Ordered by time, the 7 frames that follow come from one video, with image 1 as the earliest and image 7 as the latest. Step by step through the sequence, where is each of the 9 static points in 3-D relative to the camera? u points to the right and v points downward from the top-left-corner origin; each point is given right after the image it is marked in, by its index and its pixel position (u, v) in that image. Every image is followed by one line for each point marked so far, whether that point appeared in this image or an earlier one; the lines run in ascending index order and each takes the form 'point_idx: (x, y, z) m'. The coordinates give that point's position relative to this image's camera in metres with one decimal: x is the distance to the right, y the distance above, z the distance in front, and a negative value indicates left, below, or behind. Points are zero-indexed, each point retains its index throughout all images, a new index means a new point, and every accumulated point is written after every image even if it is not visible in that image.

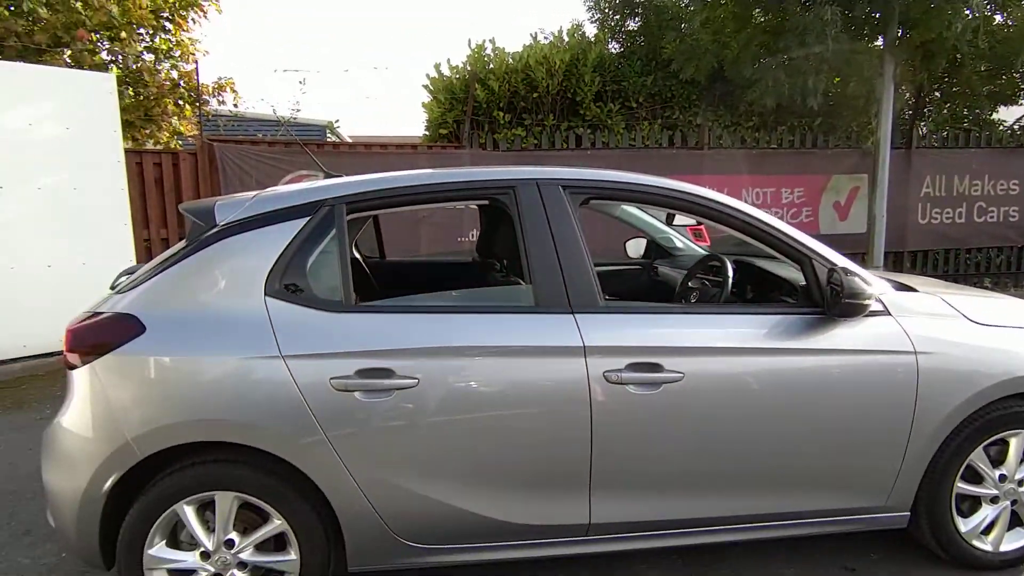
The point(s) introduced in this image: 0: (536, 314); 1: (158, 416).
0: (+0.1, -0.1, +2.3) m
1: (-1.2, -0.5, +2.1) m
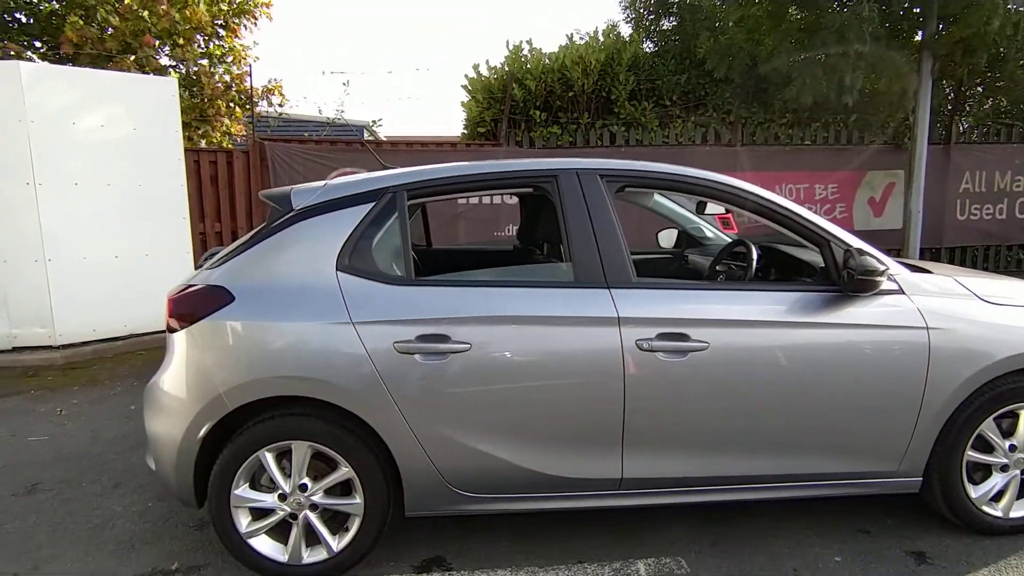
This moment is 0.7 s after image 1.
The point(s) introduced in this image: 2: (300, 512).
0: (+0.3, 0.0, +2.6) m
1: (-1.1, -0.3, +2.5) m
2: (-0.9, -0.9, +2.5) m
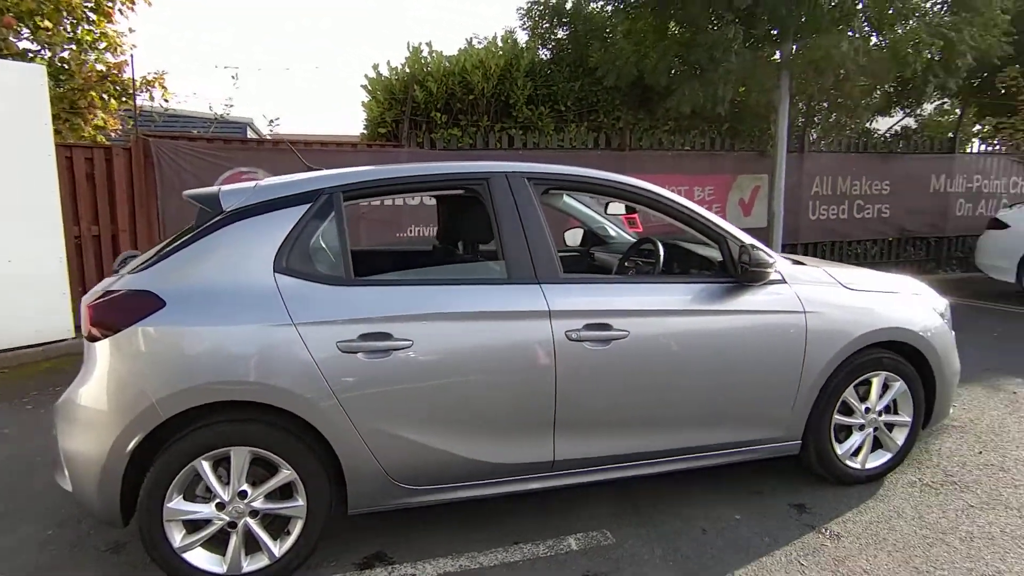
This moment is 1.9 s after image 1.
0: (0.0, 0.0, +2.8) m
1: (-1.3, -0.4, +2.4) m
2: (-1.1, -1.0, +2.5) m
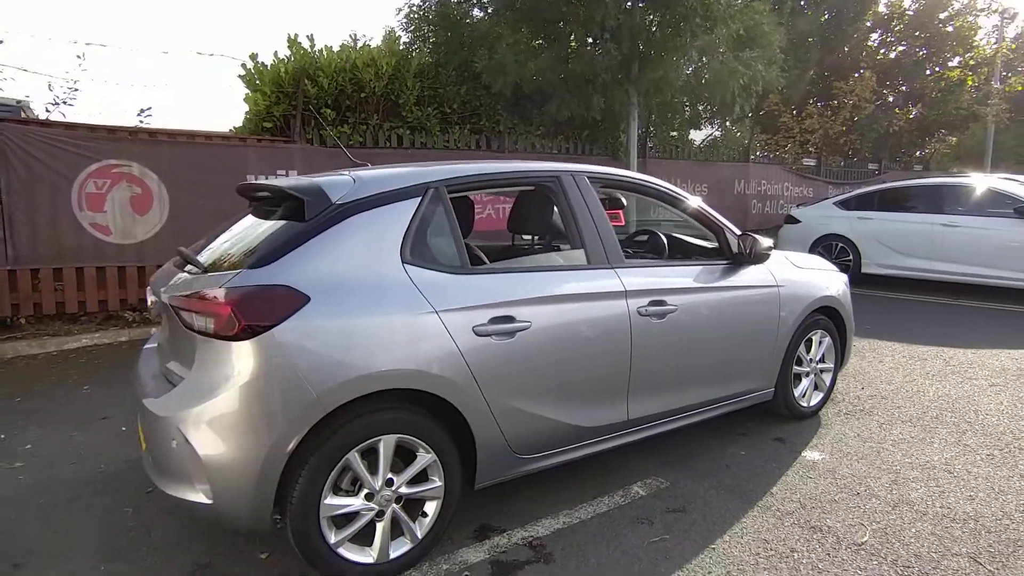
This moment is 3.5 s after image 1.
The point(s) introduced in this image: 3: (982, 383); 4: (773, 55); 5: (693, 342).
0: (+0.4, +0.1, +3.2) m
1: (-0.7, -0.3, +2.4) m
2: (-0.5, -0.9, +2.6) m
3: (+3.9, -0.8, +5.1) m
4: (+5.1, +4.5, +11.7) m
5: (+1.1, -0.3, +3.5) m
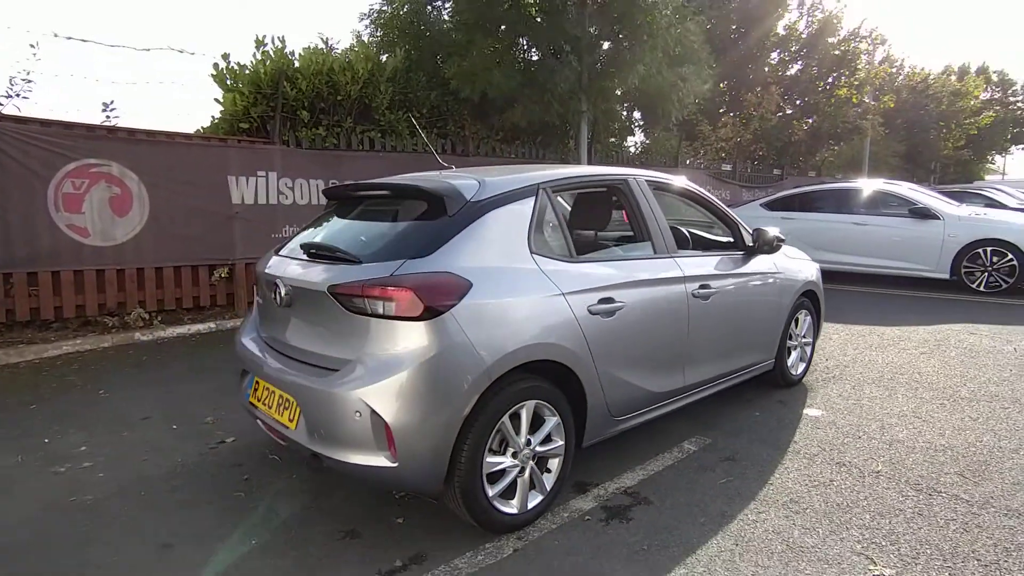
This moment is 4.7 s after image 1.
0: (+0.9, +0.2, +3.7) m
1: (-0.1, -0.3, +2.8) m
2: (+0.1, -0.9, +3.0) m
3: (+4.1, -0.7, +6.1) m
4: (+4.0, +4.6, +12.9) m
5: (+1.5, -0.2, +4.2) m
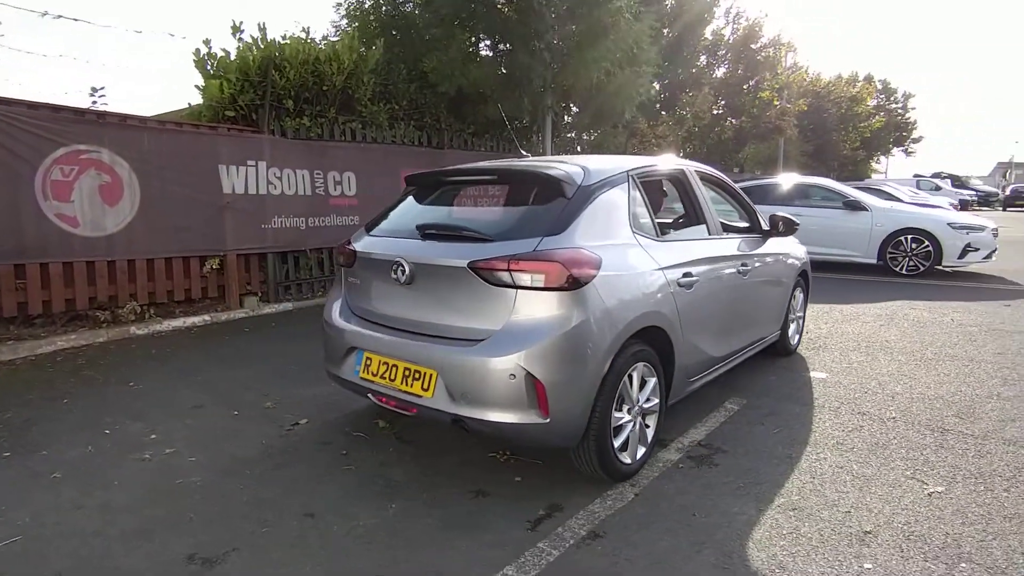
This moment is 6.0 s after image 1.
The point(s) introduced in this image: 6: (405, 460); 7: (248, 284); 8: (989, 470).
0: (+1.3, +0.3, +4.2) m
1: (+0.5, -0.1, +3.1) m
2: (+0.7, -0.7, +3.3) m
3: (+4.2, -0.4, +7.0) m
4: (+3.1, +4.9, +13.7) m
5: (+1.9, -0.1, +4.7) m
6: (-0.6, -1.0, +3.6) m
7: (-3.4, +0.1, +7.9) m
8: (+2.8, -1.1, +3.5) m
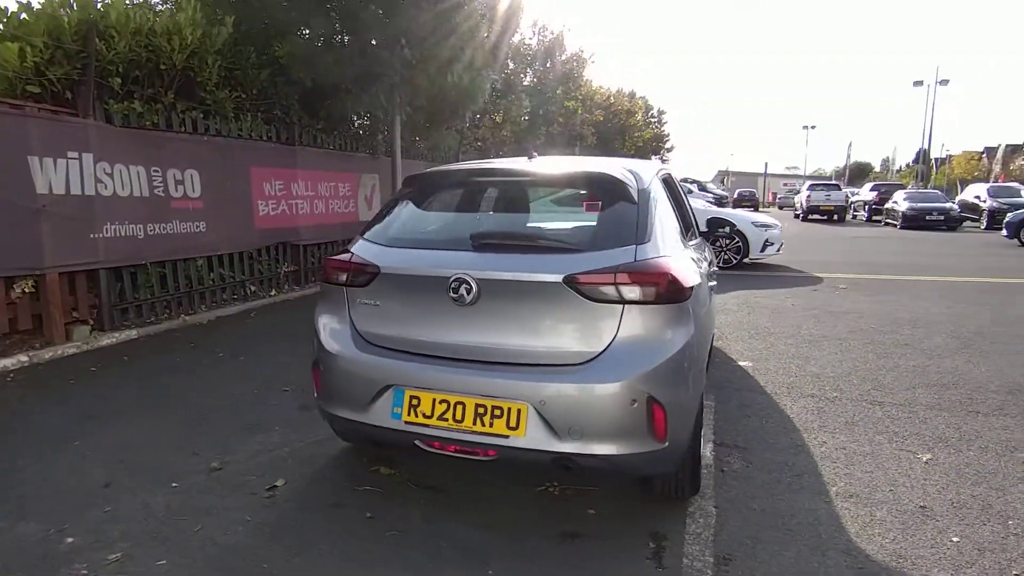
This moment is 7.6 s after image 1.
0: (+1.3, +0.3, +4.3) m
1: (+0.9, -0.2, +3.0) m
2: (+1.0, -0.8, +3.3) m
3: (+3.0, -0.3, +7.9) m
4: (-0.5, +4.9, +13.8) m
5: (+1.6, 0.0, +5.0) m
6: (-0.3, -1.1, +3.1) m
7: (-4.4, -0.2, +6.1) m
8: (+2.9, -1.0, +4.1) m
